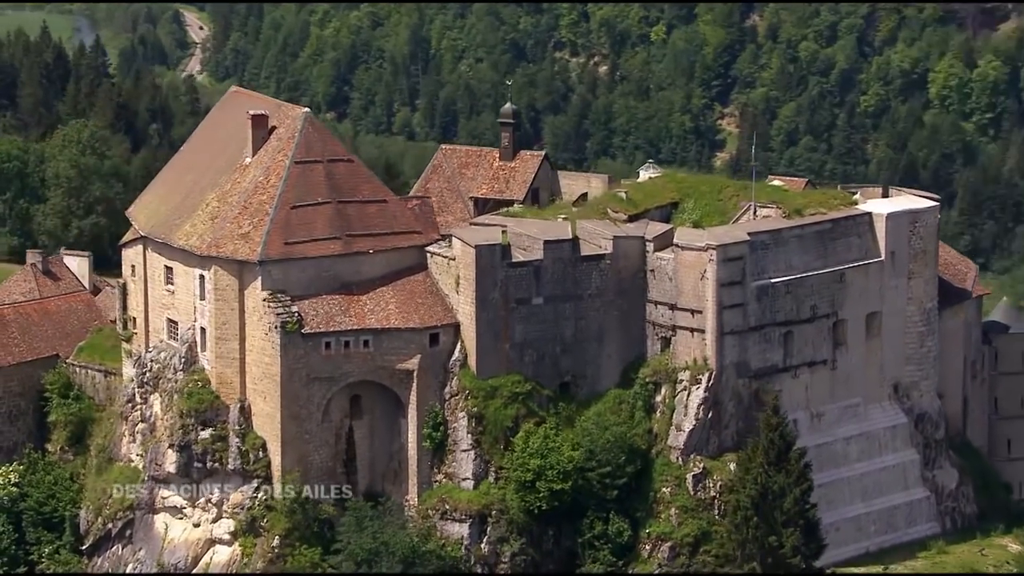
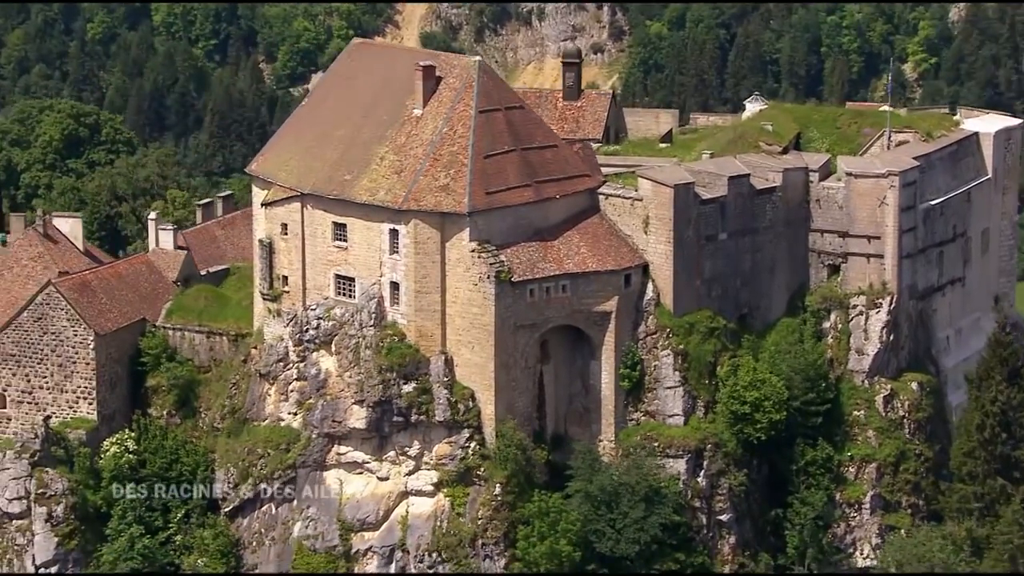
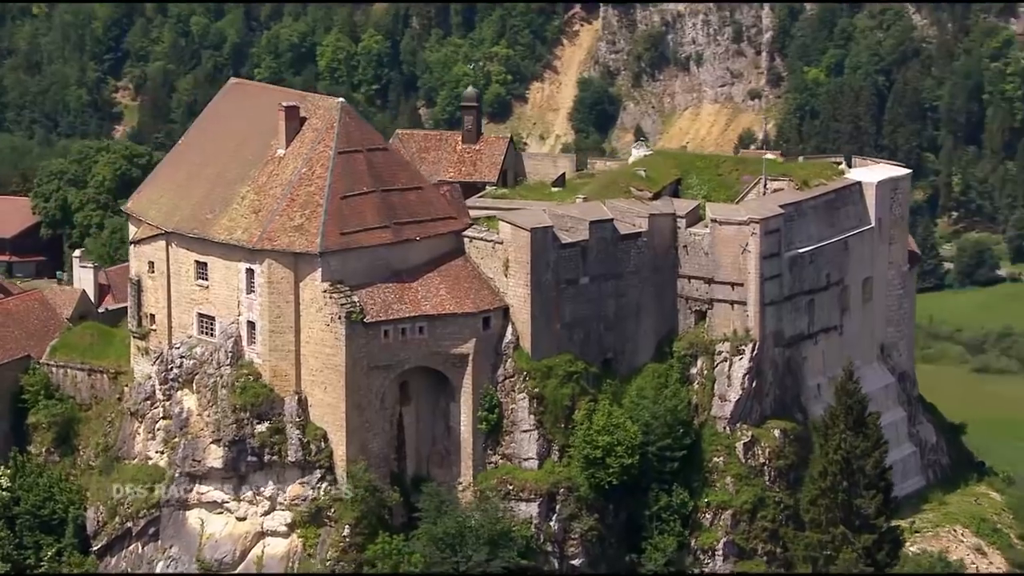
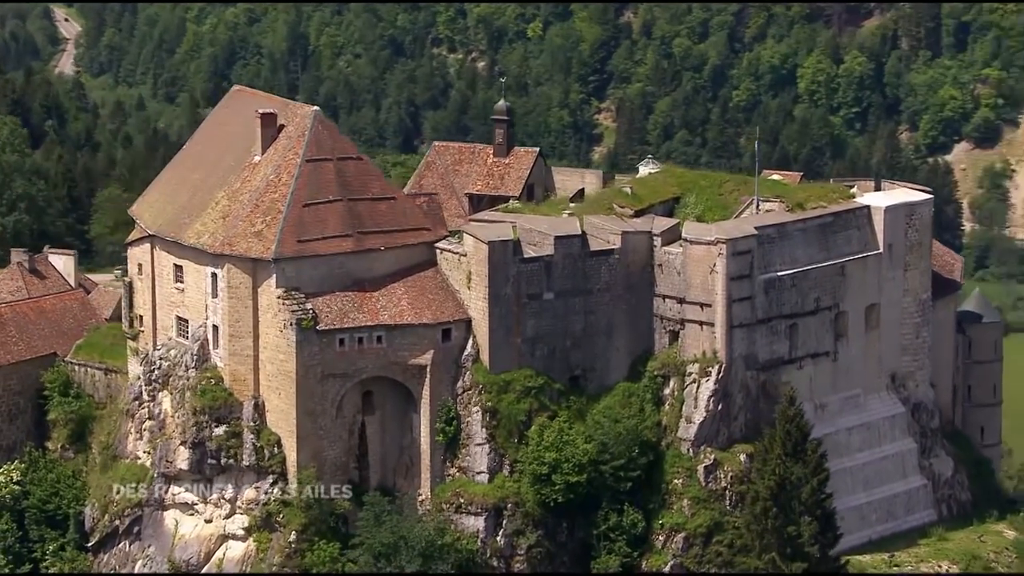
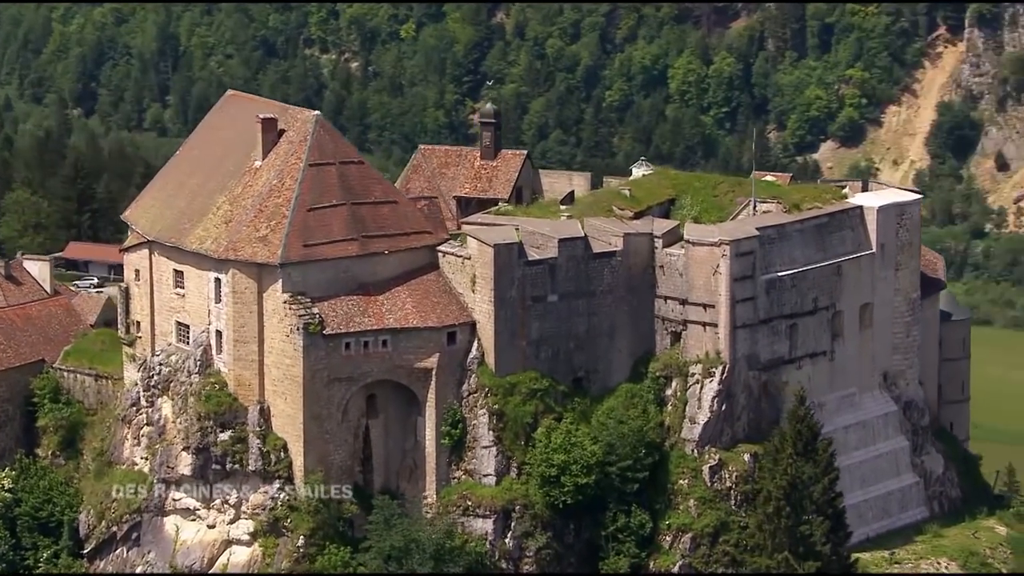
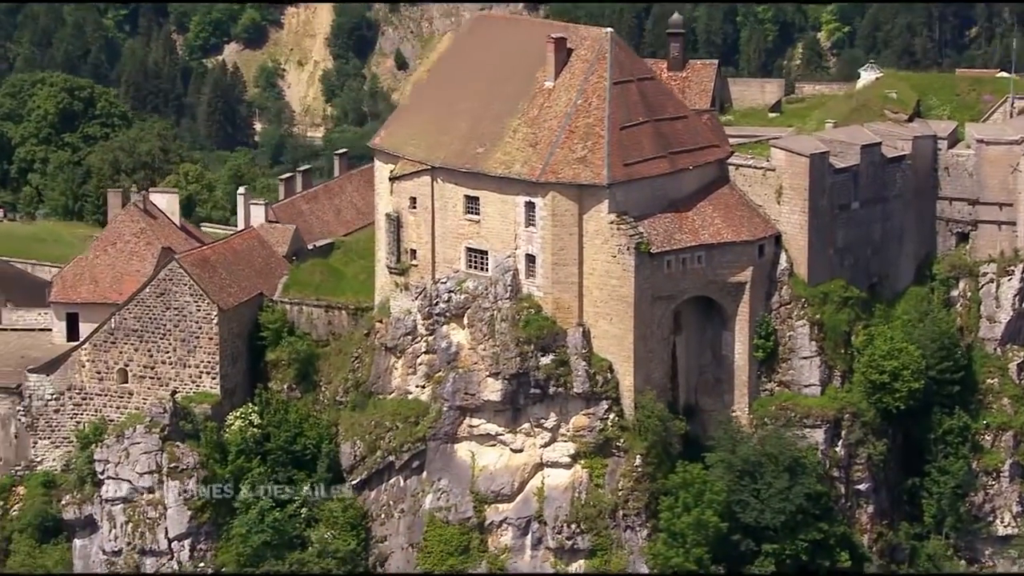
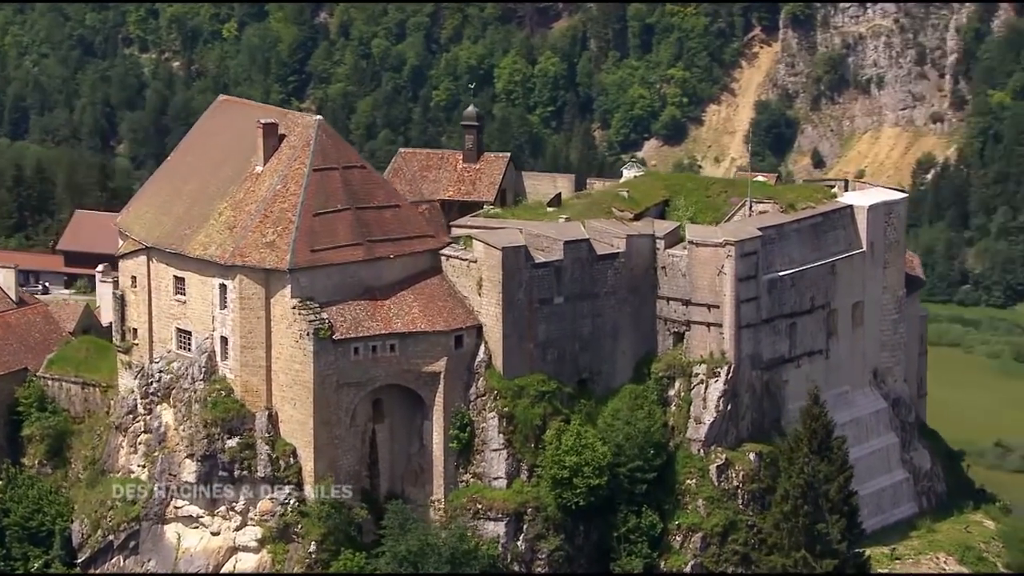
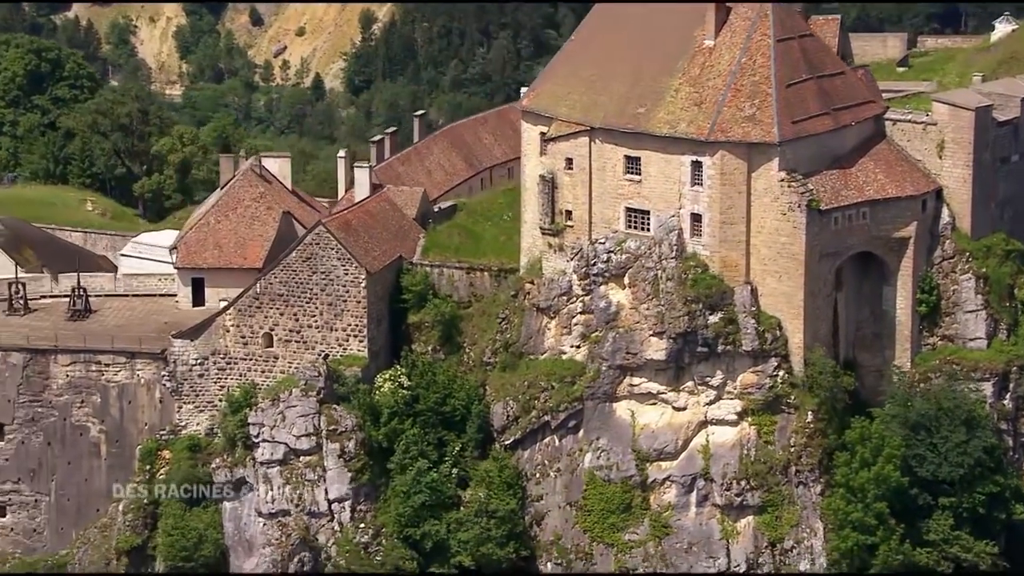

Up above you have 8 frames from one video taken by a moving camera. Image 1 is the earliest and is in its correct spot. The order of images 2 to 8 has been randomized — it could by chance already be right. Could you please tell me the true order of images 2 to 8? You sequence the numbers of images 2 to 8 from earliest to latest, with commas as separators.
4, 5, 7, 3, 2, 6, 8
